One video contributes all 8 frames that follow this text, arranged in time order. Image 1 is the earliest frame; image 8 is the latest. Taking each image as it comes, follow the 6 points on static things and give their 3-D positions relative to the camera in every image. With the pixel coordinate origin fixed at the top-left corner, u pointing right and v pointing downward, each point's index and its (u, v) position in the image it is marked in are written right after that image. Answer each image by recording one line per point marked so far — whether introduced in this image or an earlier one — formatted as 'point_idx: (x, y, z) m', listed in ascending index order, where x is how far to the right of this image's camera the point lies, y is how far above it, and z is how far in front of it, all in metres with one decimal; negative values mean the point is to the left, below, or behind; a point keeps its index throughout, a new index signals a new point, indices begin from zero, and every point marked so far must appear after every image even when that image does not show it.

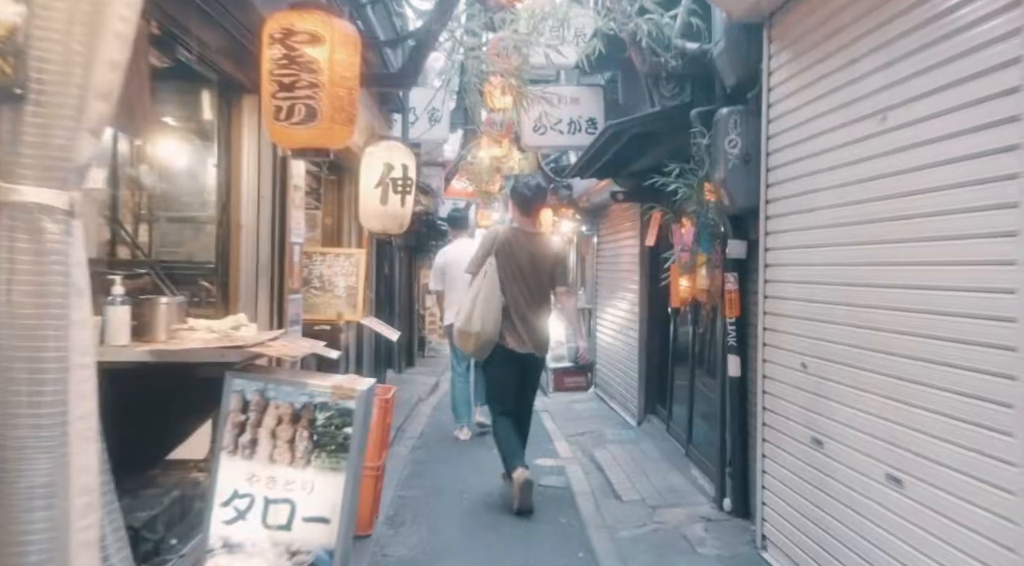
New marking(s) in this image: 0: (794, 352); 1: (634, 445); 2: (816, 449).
0: (+1.7, -0.4, +5.2) m
1: (+1.3, -1.7, +8.9) m
2: (+1.7, -0.9, +4.9) m
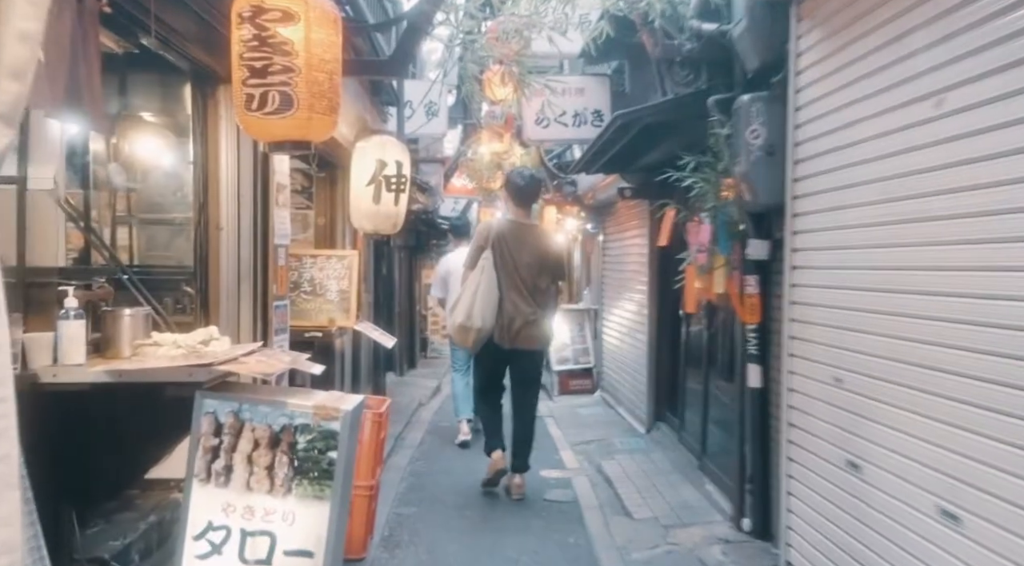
0: (+1.7, -0.4, +4.8) m
1: (+1.3, -1.7, +8.5) m
2: (+1.7, -1.0, +4.4) m
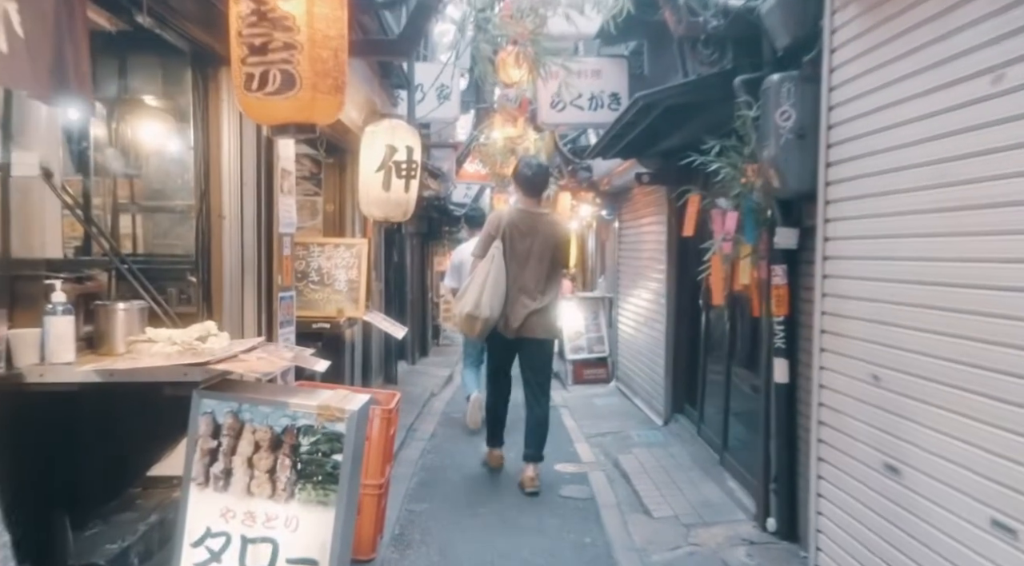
0: (+1.8, -0.4, +4.5) m
1: (+1.4, -1.6, +8.2) m
2: (+1.8, -0.9, +4.1) m
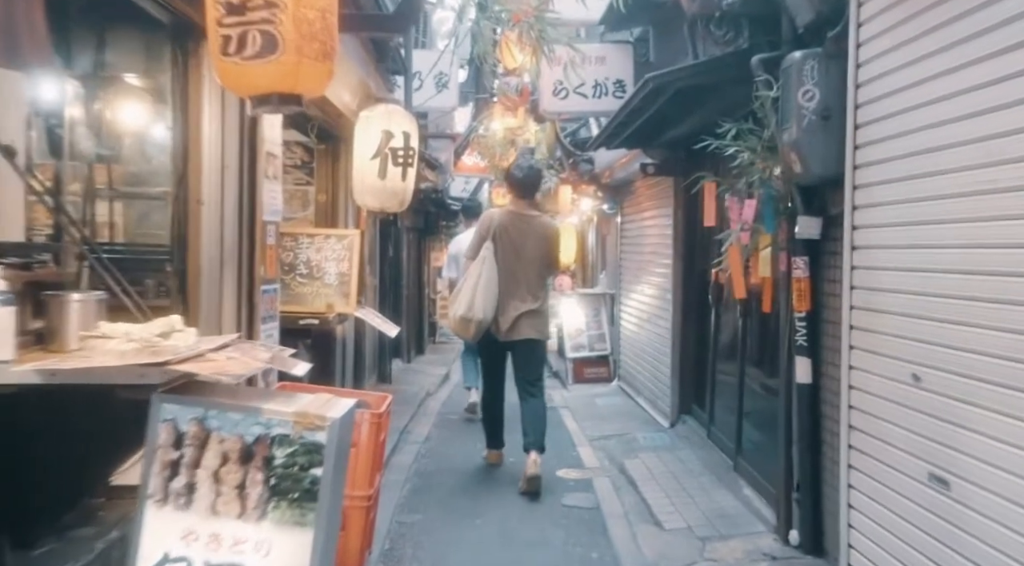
0: (+1.8, -0.4, +4.1) m
1: (+1.4, -1.5, +7.8) m
2: (+1.8, -0.9, +3.7) m
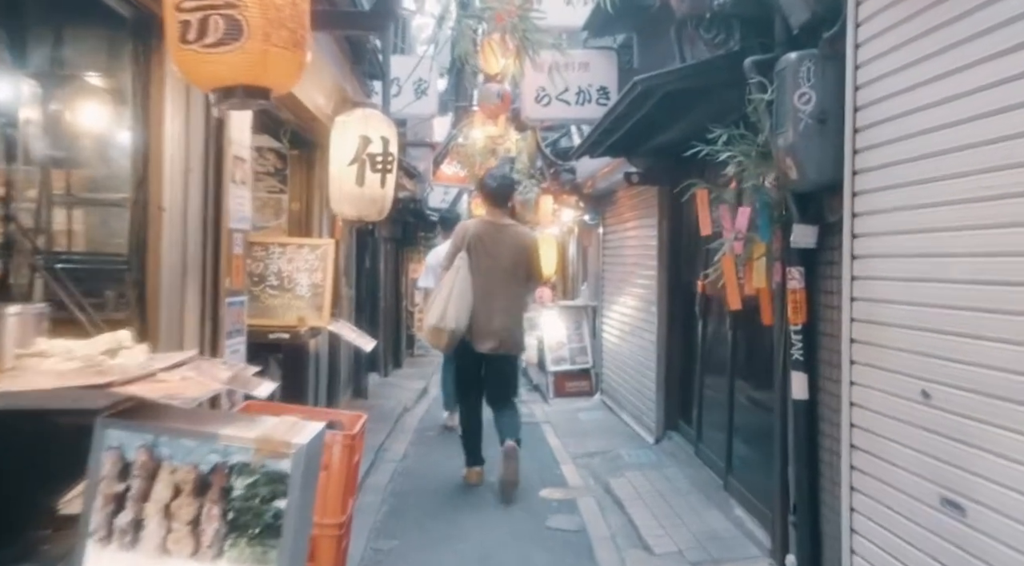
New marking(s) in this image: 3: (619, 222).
0: (+1.7, -0.4, +3.8) m
1: (+1.3, -1.6, +7.5) m
2: (+1.7, -0.9, +3.5) m
3: (+1.4, +0.8, +11.5) m
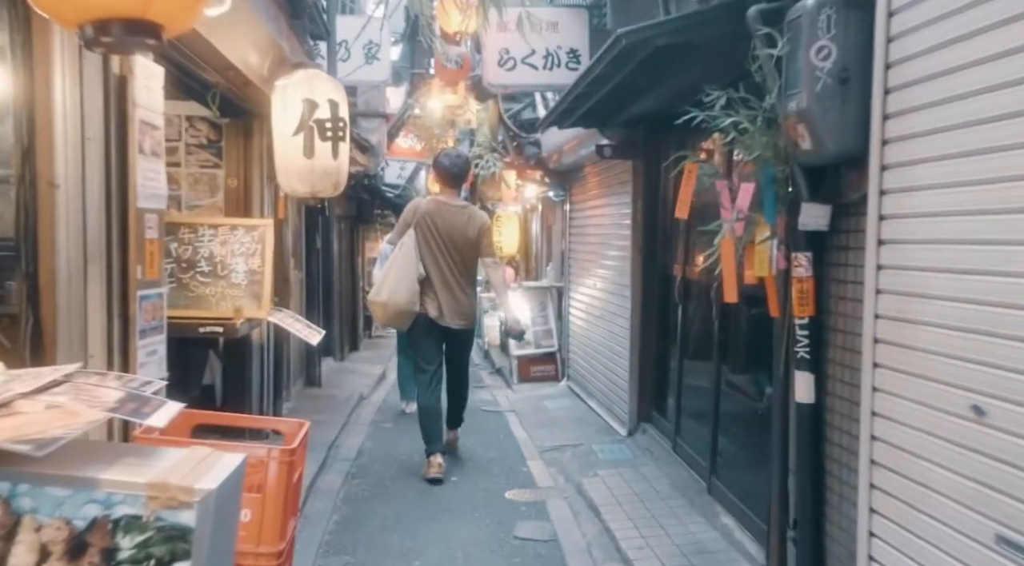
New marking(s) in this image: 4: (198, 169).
0: (+1.6, -0.4, +3.3) m
1: (+1.0, -1.5, +7.0) m
2: (+1.6, -0.9, +2.9) m
3: (+0.9, +1.1, +10.9) m
4: (-2.7, +1.0, +7.5) m
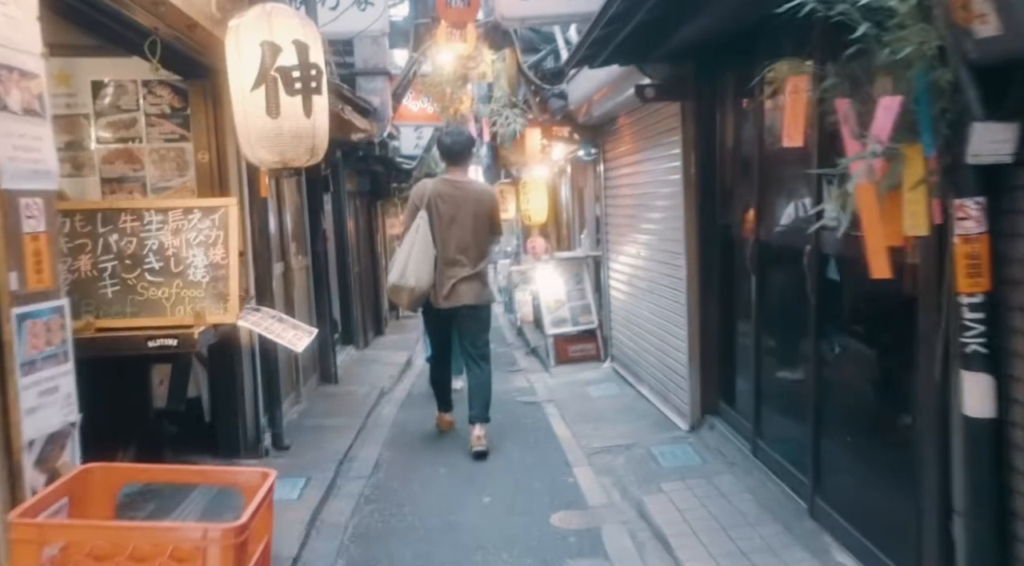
0: (+1.7, -0.3, +1.9) m
1: (+1.3, -1.3, +5.7) m
2: (+1.7, -0.8, +1.6) m
3: (+1.2, +1.4, +9.5) m
4: (-2.5, +1.0, +6.3) m
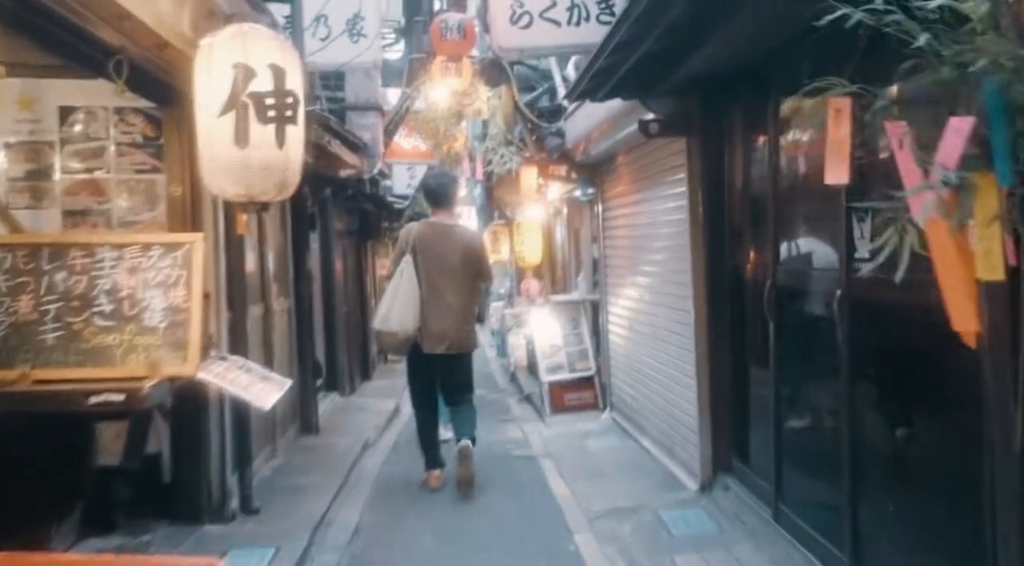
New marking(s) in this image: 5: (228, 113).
0: (+1.7, -0.4, +1.4) m
1: (+1.2, -1.6, +5.1) m
2: (+1.8, -0.9, +1.1) m
3: (+1.2, +0.9, +9.1) m
4: (-2.5, +0.7, +5.8) m
5: (-1.4, +0.8, +4.3) m
